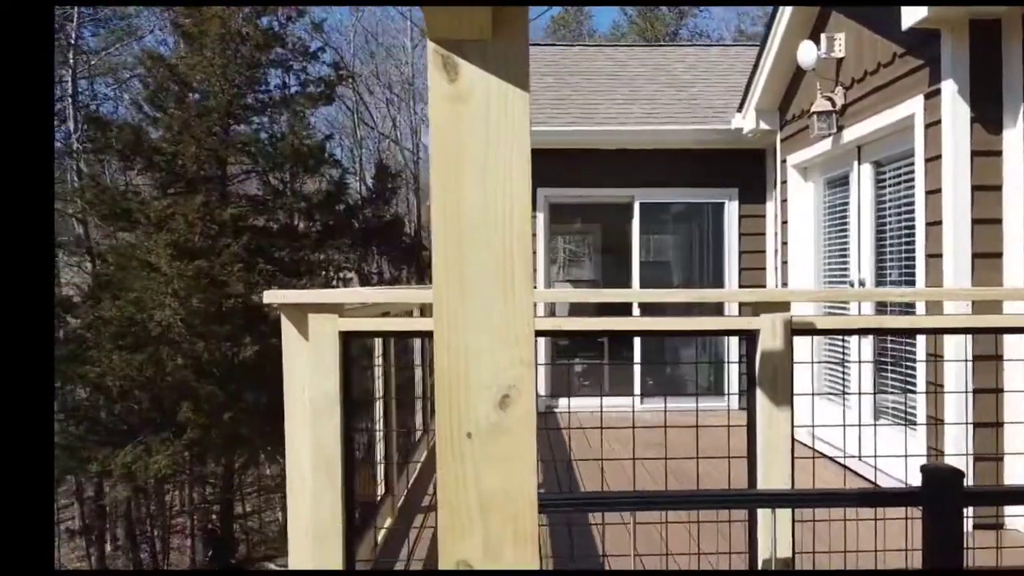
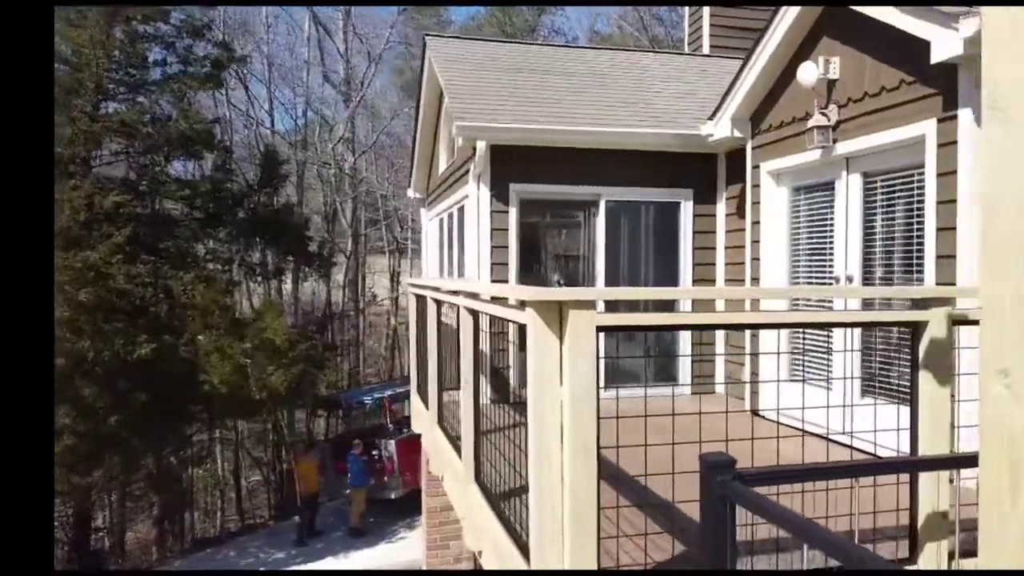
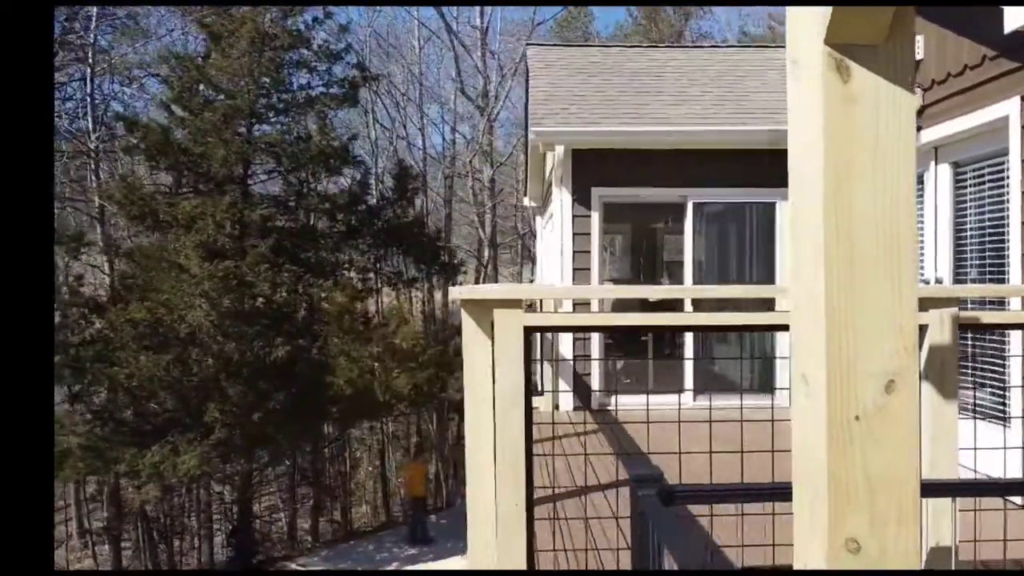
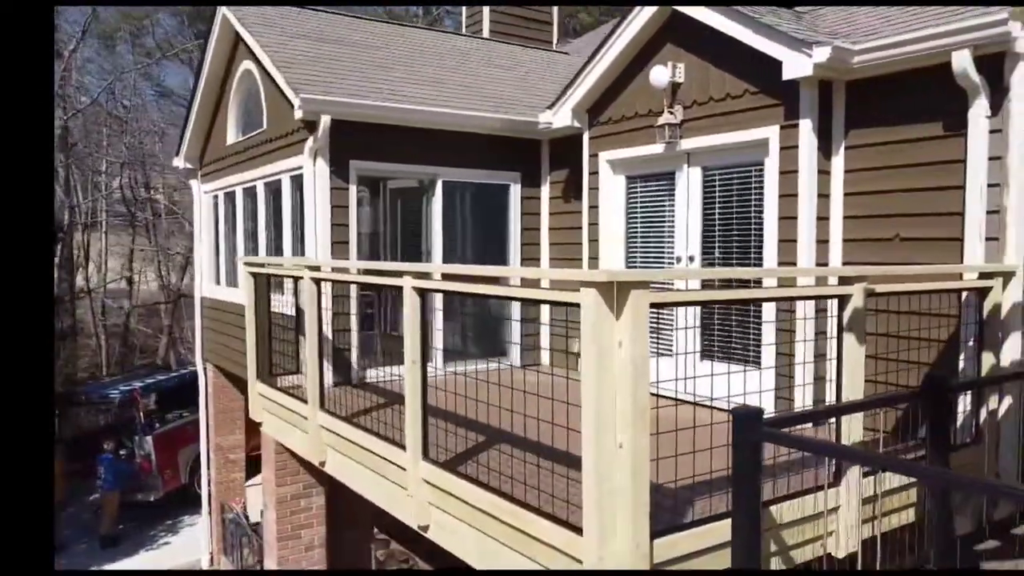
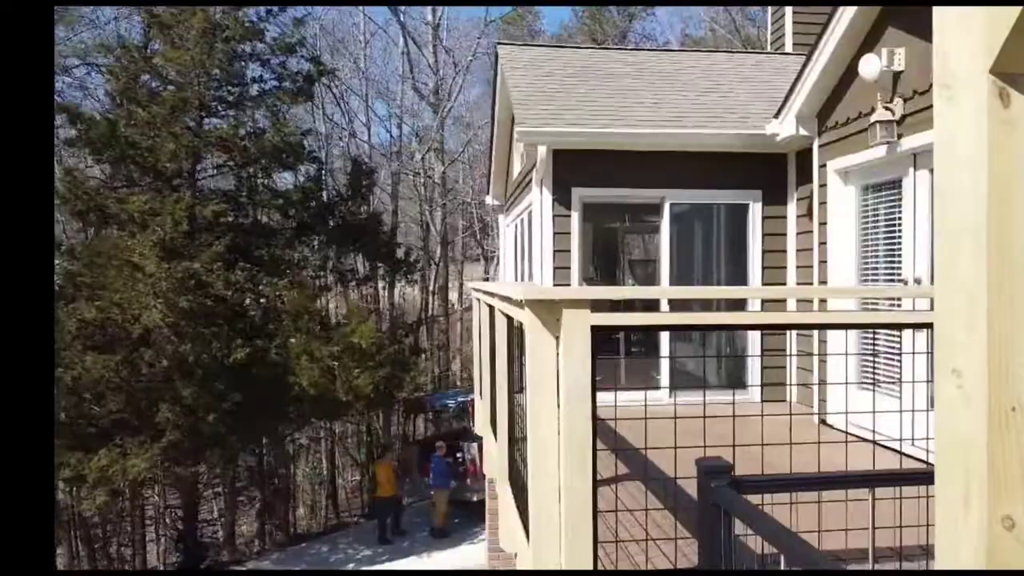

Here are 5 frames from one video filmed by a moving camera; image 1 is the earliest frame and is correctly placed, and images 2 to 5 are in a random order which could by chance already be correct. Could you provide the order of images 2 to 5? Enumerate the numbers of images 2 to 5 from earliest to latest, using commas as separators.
3, 5, 2, 4
